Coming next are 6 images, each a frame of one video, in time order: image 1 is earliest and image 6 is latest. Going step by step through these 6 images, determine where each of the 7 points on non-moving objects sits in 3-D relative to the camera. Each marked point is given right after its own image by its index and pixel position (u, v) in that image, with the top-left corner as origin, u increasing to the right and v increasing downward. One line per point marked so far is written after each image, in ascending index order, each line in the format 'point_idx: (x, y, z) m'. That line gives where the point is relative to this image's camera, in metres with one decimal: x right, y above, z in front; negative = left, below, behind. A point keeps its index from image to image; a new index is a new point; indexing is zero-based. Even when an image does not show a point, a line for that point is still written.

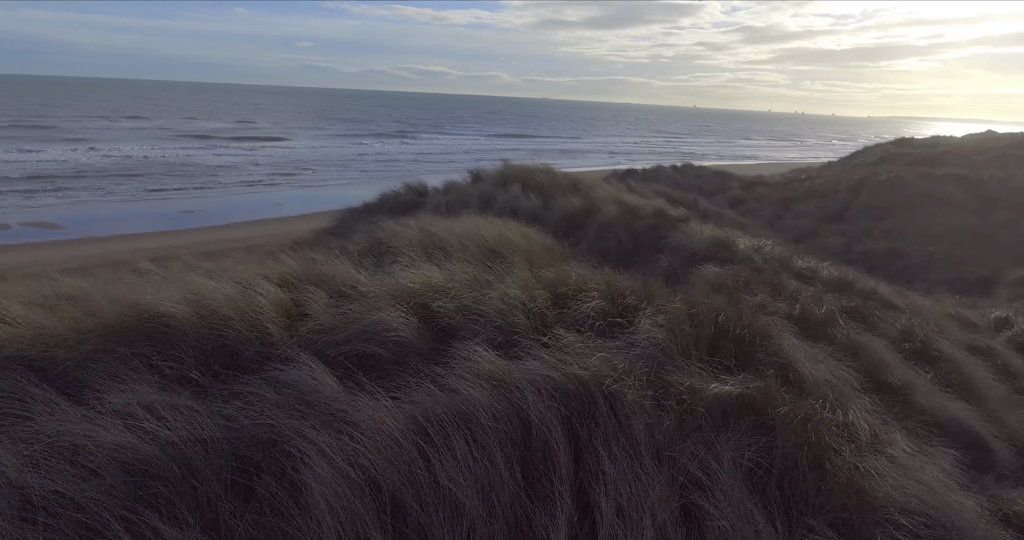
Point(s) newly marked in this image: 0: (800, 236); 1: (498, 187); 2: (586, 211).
0: (+6.4, +0.8, +11.0) m
1: (-0.2, +1.6, +9.5) m
2: (+1.0, +0.8, +6.8) m
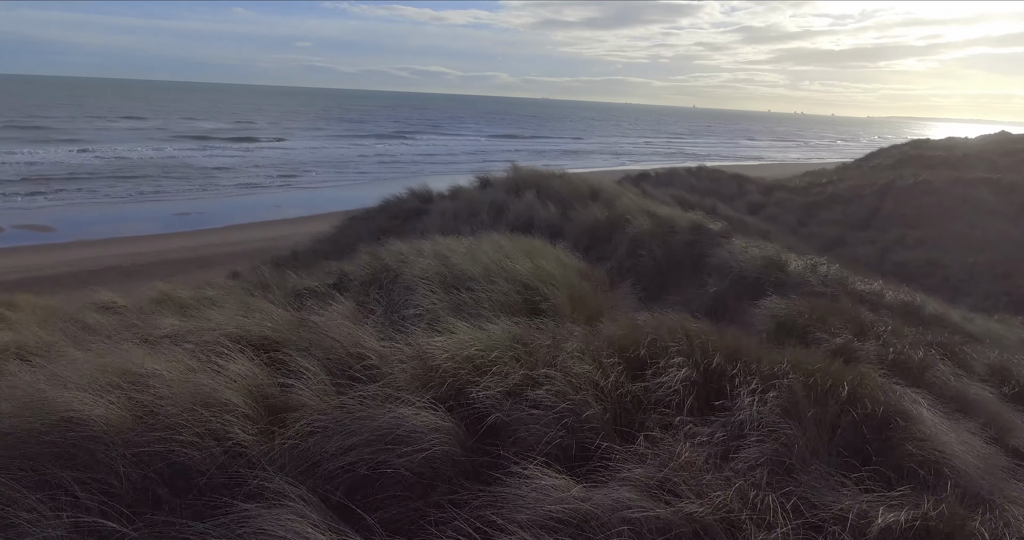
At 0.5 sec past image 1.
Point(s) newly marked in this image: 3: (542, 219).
0: (+6.6, +0.6, +10.3) m
1: (0.0, +1.4, +8.8) m
2: (+1.3, +0.6, +6.2) m
3: (+0.4, +0.7, +6.9) m
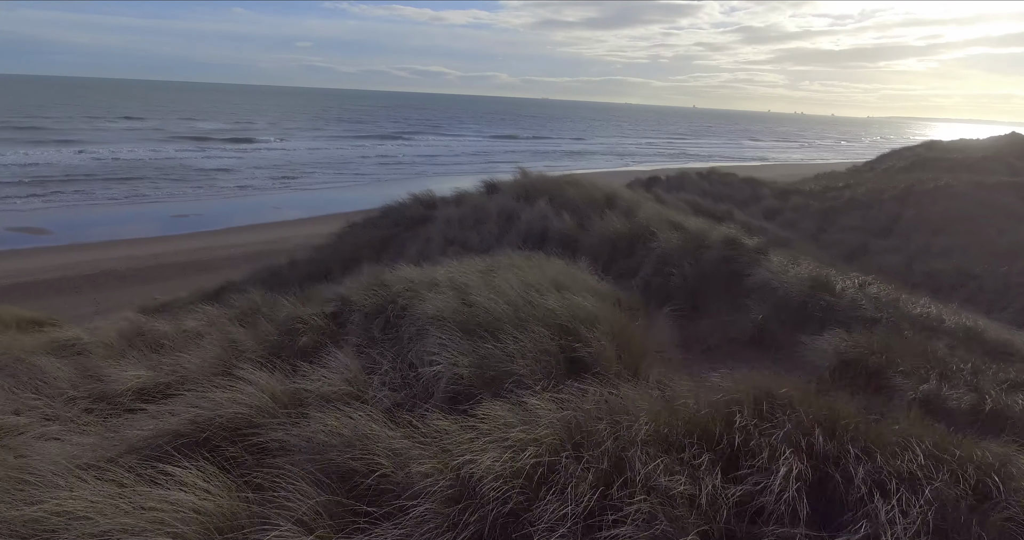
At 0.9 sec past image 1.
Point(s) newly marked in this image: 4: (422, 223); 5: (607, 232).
0: (+6.8, +0.4, +9.9) m
1: (+0.1, +1.2, +8.4) m
2: (+1.4, +0.4, +5.7) m
3: (+0.6, +0.5, +6.4) m
4: (-1.6, +0.9, +9.1) m
5: (+1.2, +0.4, +6.0) m
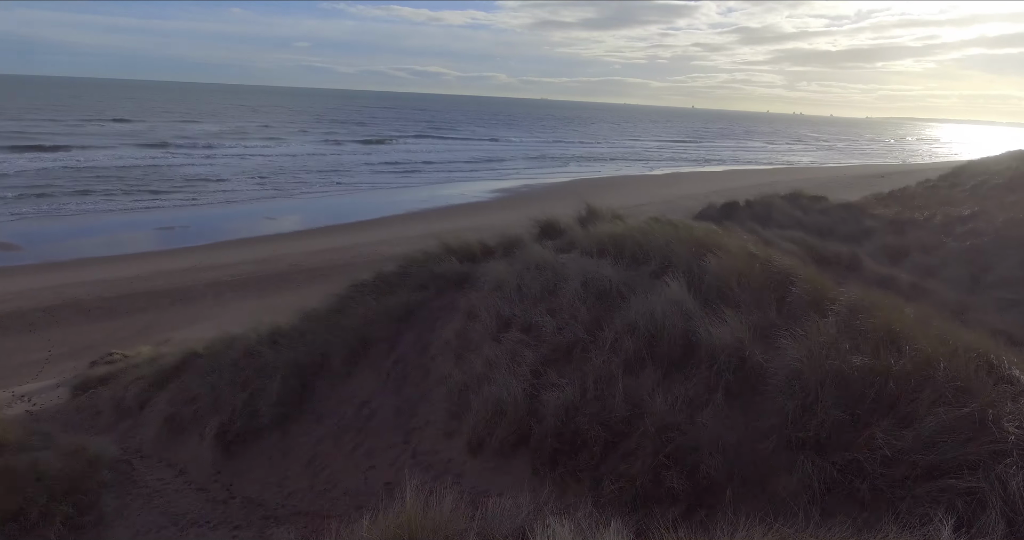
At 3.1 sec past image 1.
0: (+7.7, -0.7, +7.3) m
1: (+1.1, +0.1, +5.7) m
2: (+2.4, -0.7, +3.1) m
3: (+1.6, -0.6, +3.8) m
4: (-0.7, -0.2, +6.4) m
5: (+2.2, -0.6, +3.3) m
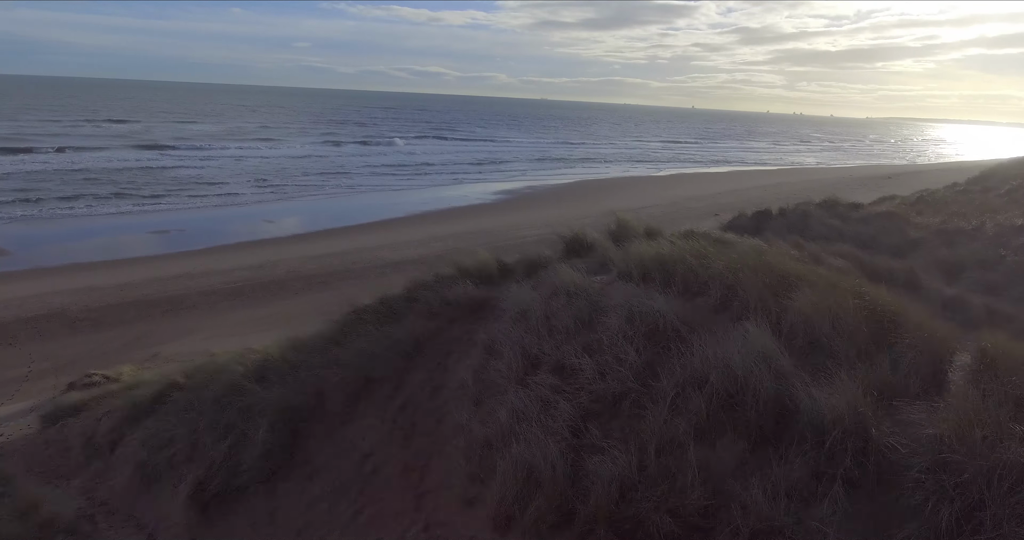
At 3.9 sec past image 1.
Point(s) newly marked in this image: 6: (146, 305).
0: (+8.0, -1.0, +6.4) m
1: (+1.4, -0.1, +4.9) m
2: (+2.7, -0.9, +2.2) m
3: (+1.8, -0.8, +2.9) m
4: (-0.4, -0.5, +5.6) m
5: (+2.4, -0.9, +2.5) m
6: (-12.7, -1.2, +17.0) m
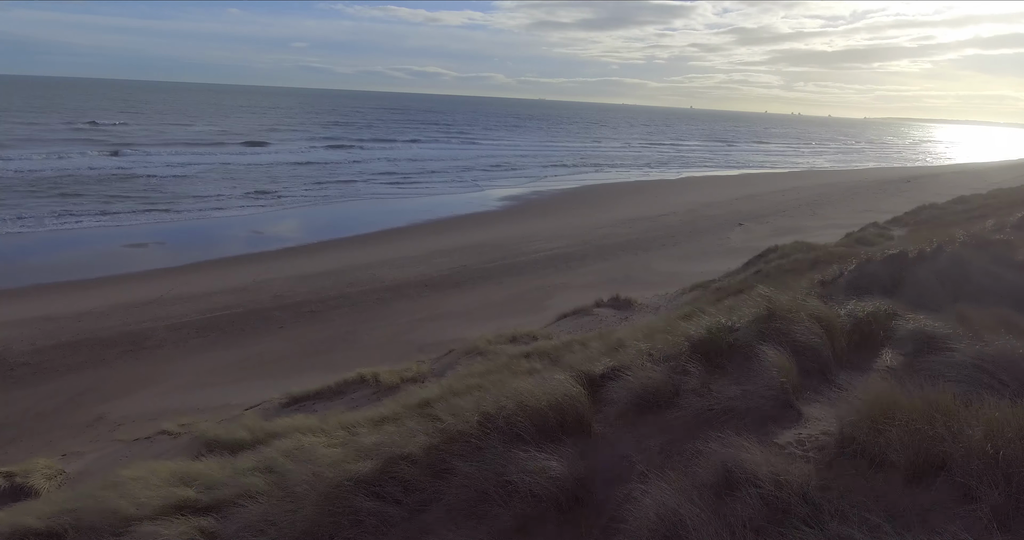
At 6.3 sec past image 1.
0: (+8.7, -1.9, +3.8) m
1: (+2.1, -1.1, +2.3) m
2: (+3.4, -1.9, -0.4) m
3: (+2.6, -1.8, +0.3) m
4: (+0.3, -1.4, +3.0) m
5: (+3.2, -1.9, -0.1) m
6: (-12.0, -2.2, +14.4) m
